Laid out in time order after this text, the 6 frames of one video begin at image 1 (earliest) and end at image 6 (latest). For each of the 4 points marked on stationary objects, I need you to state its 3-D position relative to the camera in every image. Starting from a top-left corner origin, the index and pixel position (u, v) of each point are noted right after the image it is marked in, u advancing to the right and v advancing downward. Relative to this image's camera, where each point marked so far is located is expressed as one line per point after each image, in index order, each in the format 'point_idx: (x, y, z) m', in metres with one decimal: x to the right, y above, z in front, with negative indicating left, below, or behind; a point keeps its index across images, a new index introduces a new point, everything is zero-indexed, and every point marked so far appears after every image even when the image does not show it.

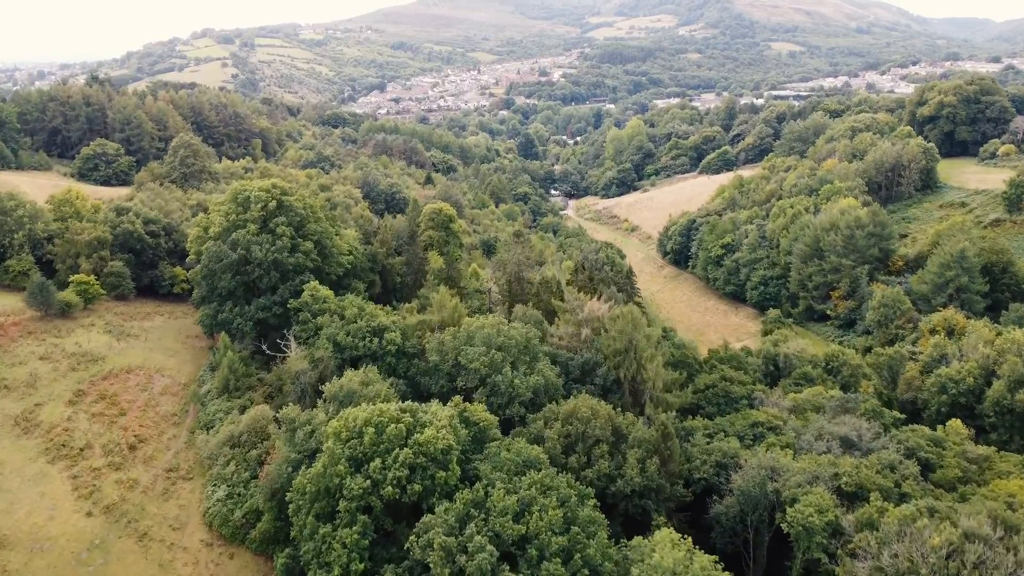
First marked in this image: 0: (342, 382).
0: (-4.1, -2.3, +19.2) m
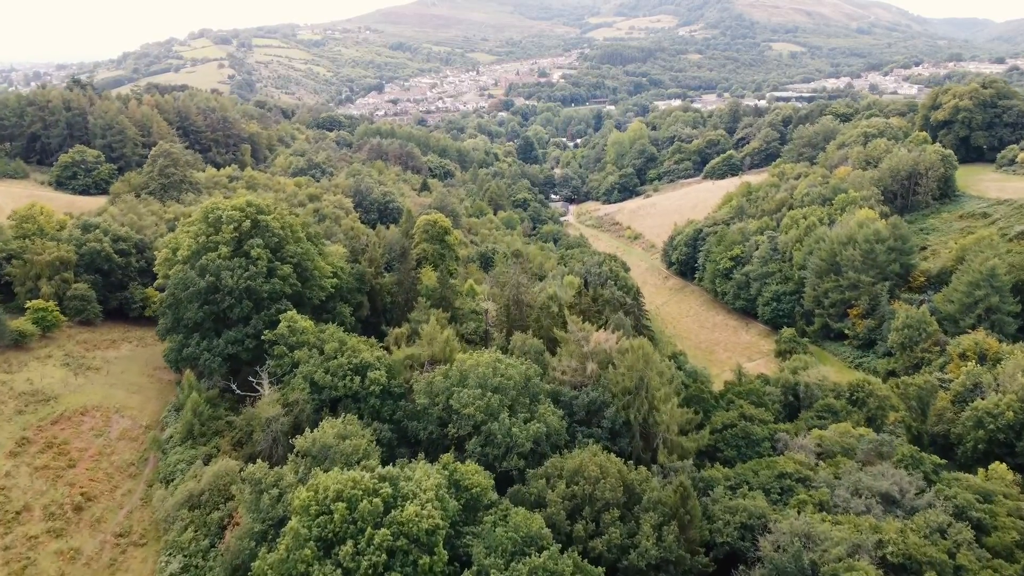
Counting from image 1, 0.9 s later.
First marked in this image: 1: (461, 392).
0: (-4.2, -3.1, +16.9) m
1: (-1.2, -2.5, +19.2) m
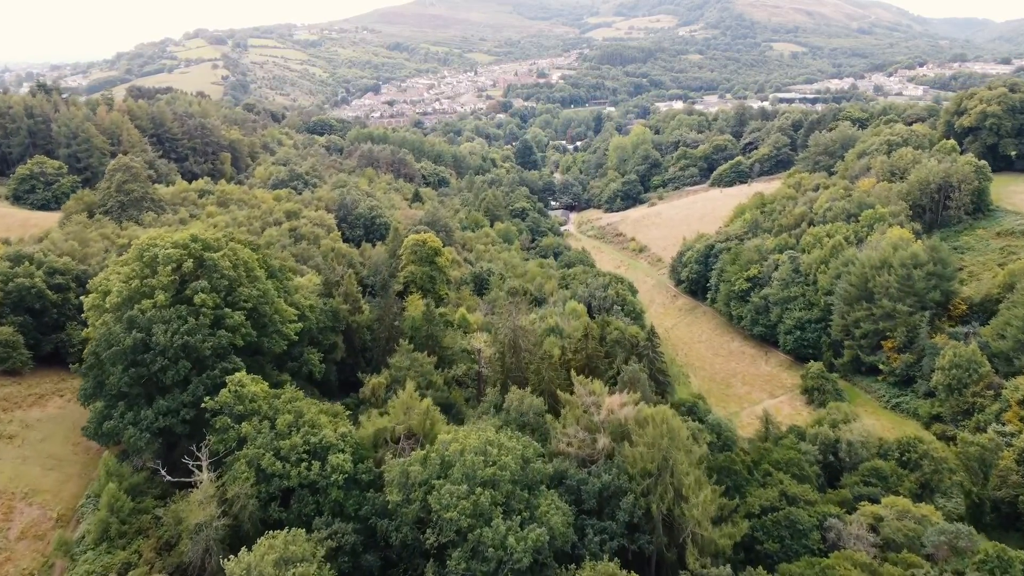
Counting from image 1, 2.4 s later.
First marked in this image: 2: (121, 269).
0: (-4.3, -4.4, +13.0) m
1: (-1.3, -3.8, +15.3) m
2: (-9.8, +0.5, +19.9) m
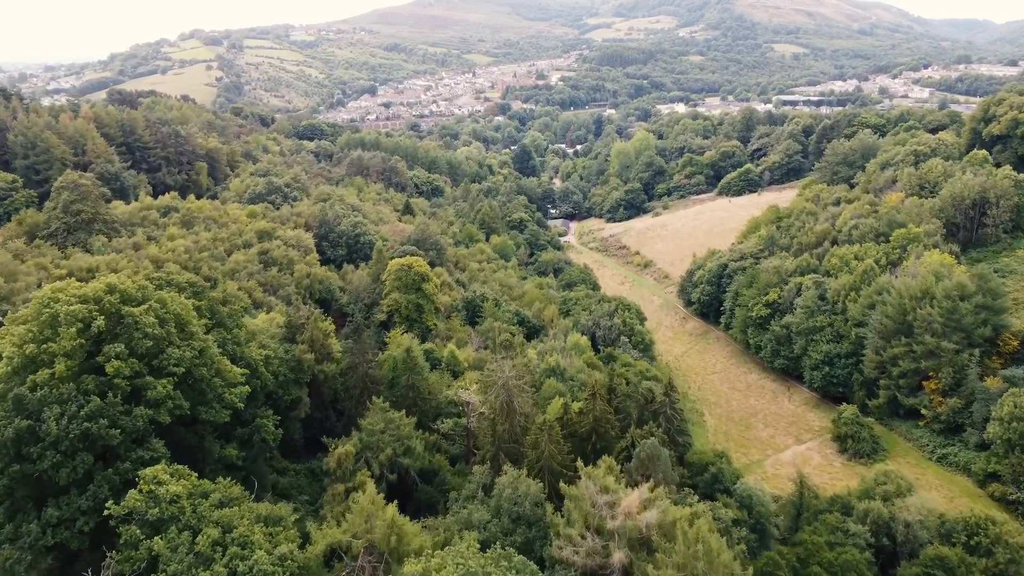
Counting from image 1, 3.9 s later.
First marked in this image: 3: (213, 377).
0: (-4.4, -5.7, +9.1) m
1: (-1.5, -5.1, +11.4) m
2: (-9.9, -0.8, +16.0) m
3: (-6.6, -2.0, +17.7) m
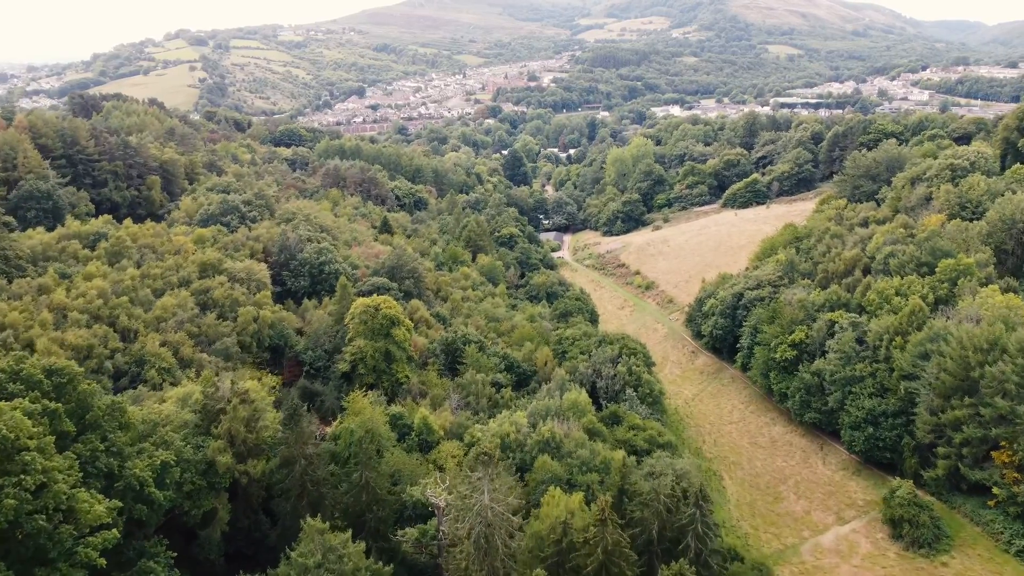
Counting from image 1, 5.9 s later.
0: (-4.7, -7.3, +3.7) m
1: (-1.8, -6.7, +6.0) m
2: (-10.3, -2.5, +10.5) m
3: (-7.0, -3.7, +12.2) m
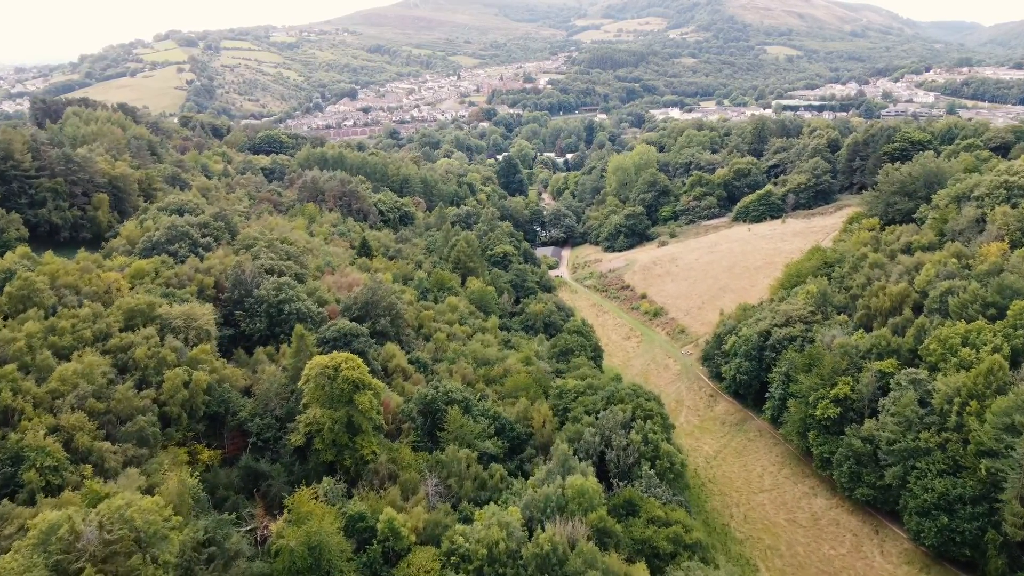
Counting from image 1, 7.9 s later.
0: (-4.8, -9.0, -1.7) m
1: (-1.9, -8.4, +0.6) m
2: (-10.4, -4.1, +5.1) m
3: (-7.2, -5.3, +6.8) m
